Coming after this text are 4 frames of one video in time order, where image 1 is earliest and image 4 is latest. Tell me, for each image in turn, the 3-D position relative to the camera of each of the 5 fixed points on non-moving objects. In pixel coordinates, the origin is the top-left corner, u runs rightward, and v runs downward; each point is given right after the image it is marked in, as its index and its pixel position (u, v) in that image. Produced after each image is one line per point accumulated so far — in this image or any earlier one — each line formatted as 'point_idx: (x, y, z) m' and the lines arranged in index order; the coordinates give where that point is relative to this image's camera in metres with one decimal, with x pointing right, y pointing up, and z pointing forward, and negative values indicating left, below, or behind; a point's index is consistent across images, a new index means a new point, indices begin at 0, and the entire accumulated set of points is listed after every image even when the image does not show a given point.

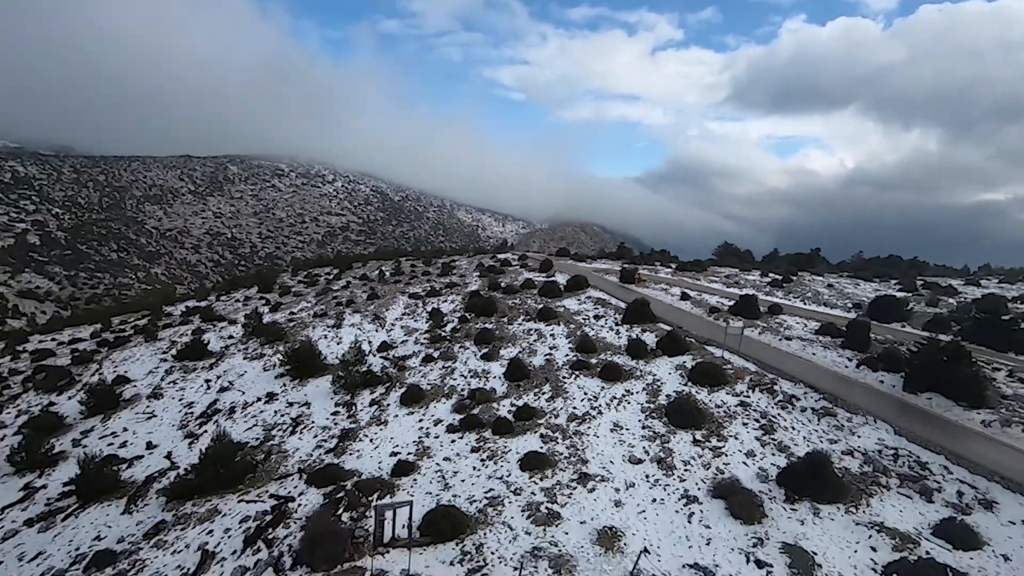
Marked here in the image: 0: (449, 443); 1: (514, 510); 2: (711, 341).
0: (-1.4, -3.6, +12.7) m
1: (0.0, -4.0, +9.9) m
2: (+6.6, -1.7, +18.3) m
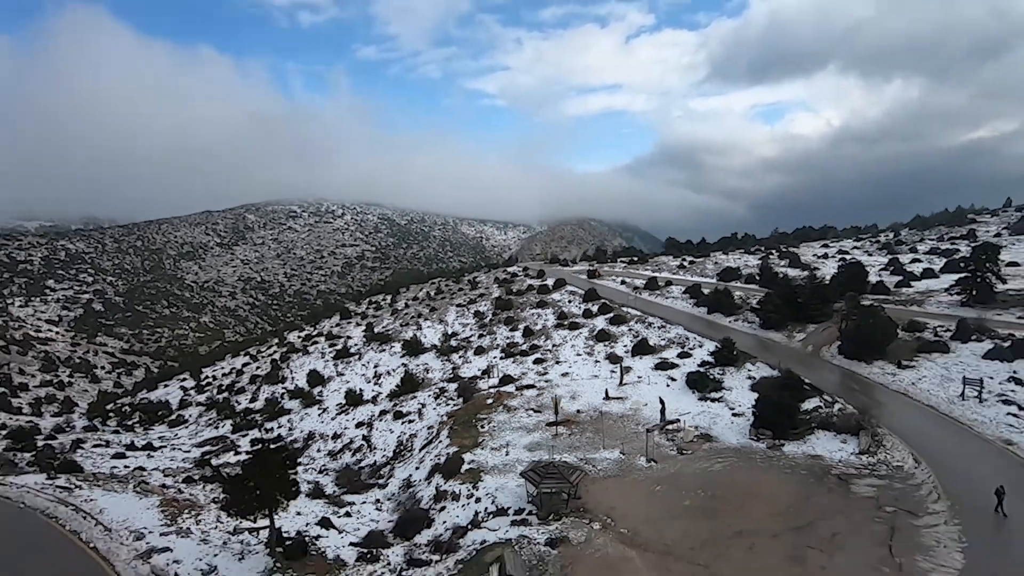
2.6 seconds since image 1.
0: (-0.4, -4.0, +29.5) m
1: (+1.0, -4.1, +26.6) m
2: (+7.3, -1.0, +34.9) m
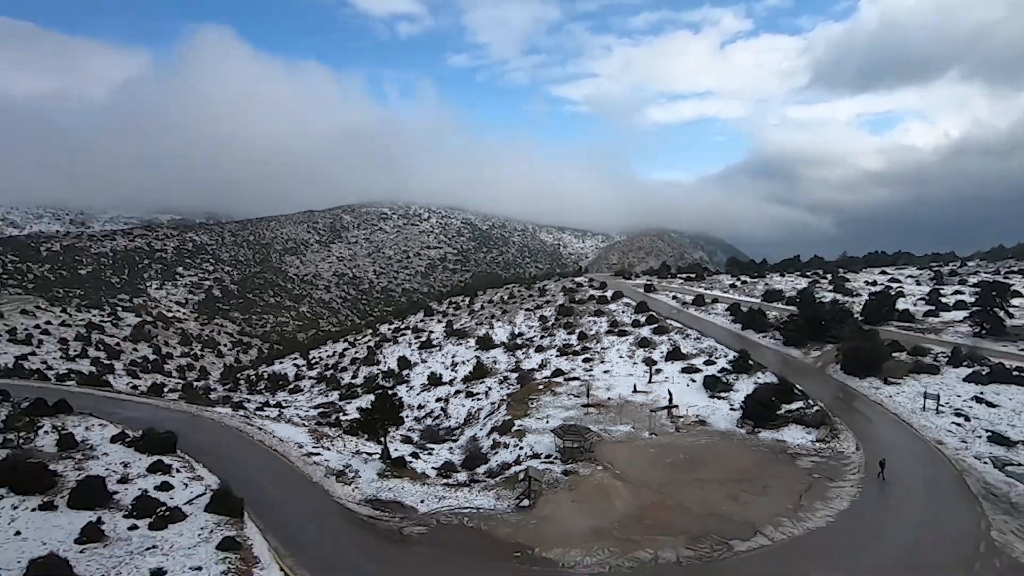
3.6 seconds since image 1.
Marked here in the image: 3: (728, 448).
0: (+3.0, -4.6, +35.2) m
1: (+4.0, -4.8, +32.2) m
2: (+11.6, -2.1, +39.5) m
3: (+7.8, -5.7, +19.6) m
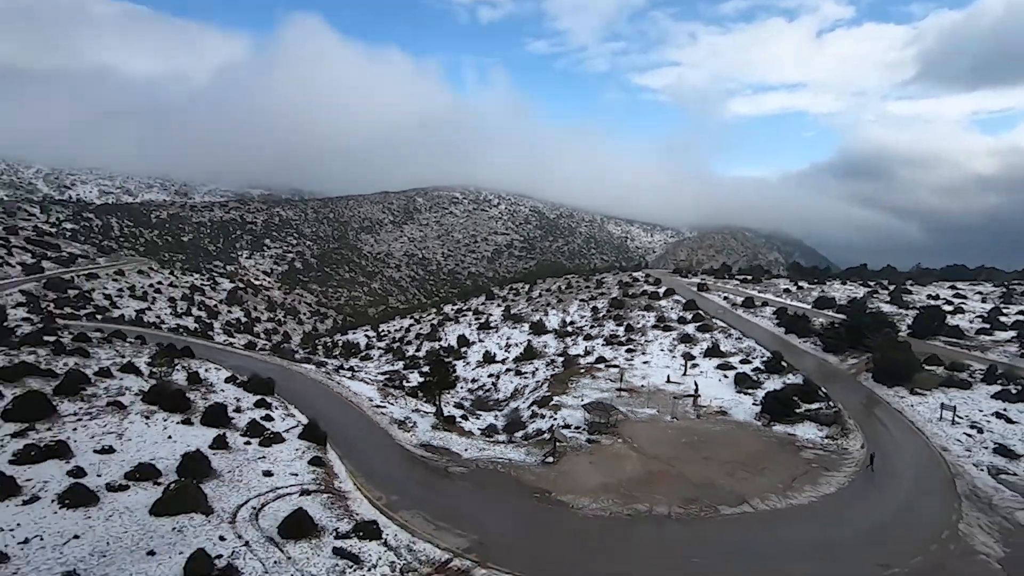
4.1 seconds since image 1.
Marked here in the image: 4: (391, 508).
0: (+6.4, -4.1, +37.7) m
1: (+7.0, -4.4, +34.6) m
2: (+15.5, -2.1, +40.9) m
3: (+9.2, -5.9, +21.7) m
4: (-3.4, -6.1, +15.1) m
